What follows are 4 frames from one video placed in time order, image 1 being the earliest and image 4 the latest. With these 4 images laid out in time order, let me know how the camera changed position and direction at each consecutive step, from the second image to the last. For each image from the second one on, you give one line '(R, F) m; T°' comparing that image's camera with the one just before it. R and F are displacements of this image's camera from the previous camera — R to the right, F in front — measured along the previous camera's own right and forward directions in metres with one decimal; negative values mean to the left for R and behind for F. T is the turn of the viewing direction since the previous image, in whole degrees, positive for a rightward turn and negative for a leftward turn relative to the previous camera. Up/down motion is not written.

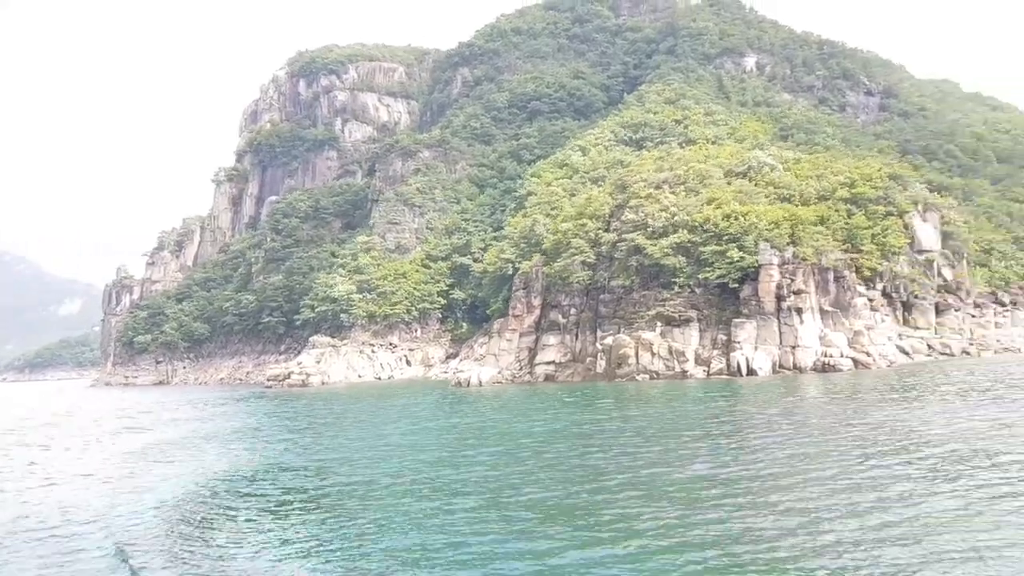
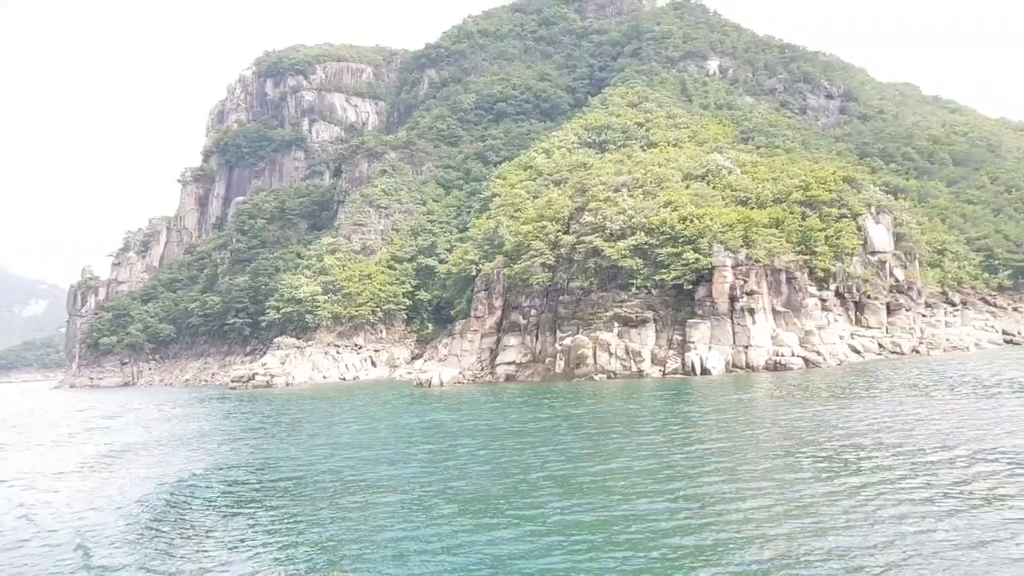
(+0.7, -0.4) m; +2°
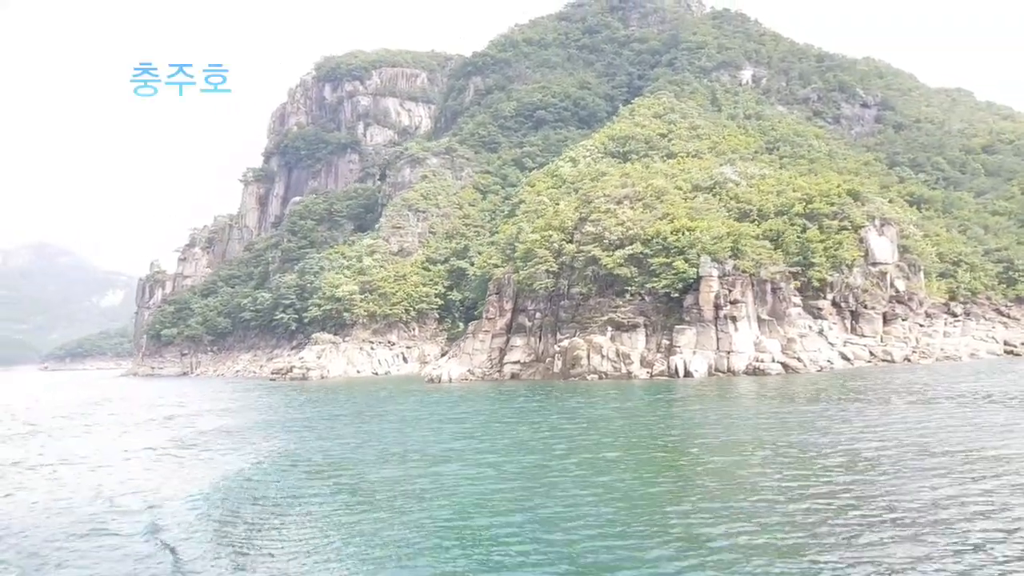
(+3.1, -3.3) m; -4°
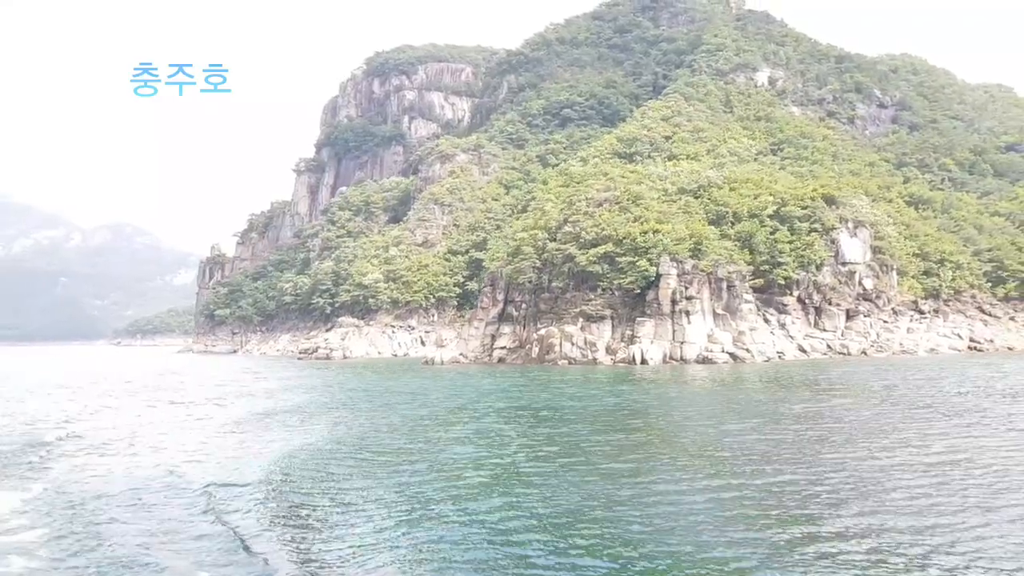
(+4.6, -5.3) m; -4°
